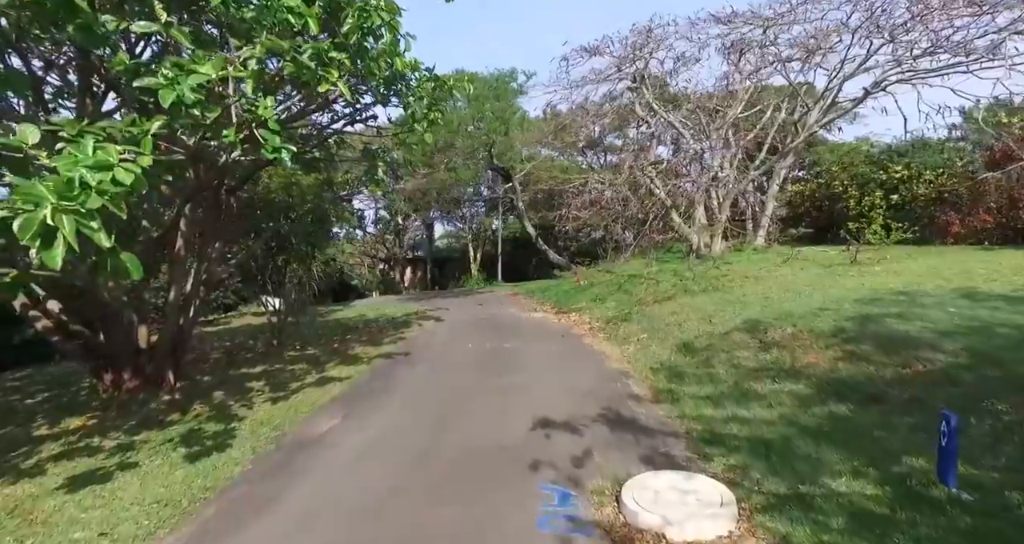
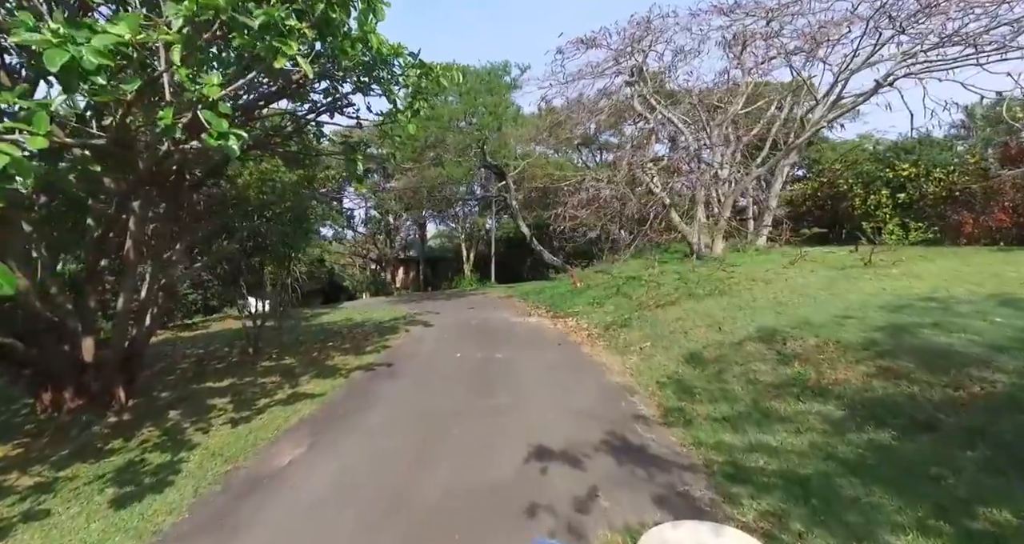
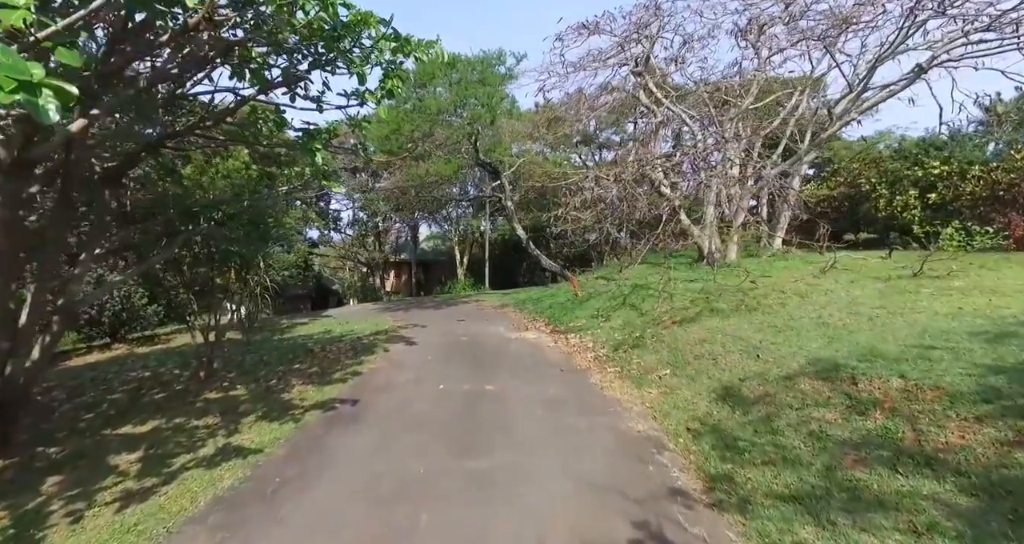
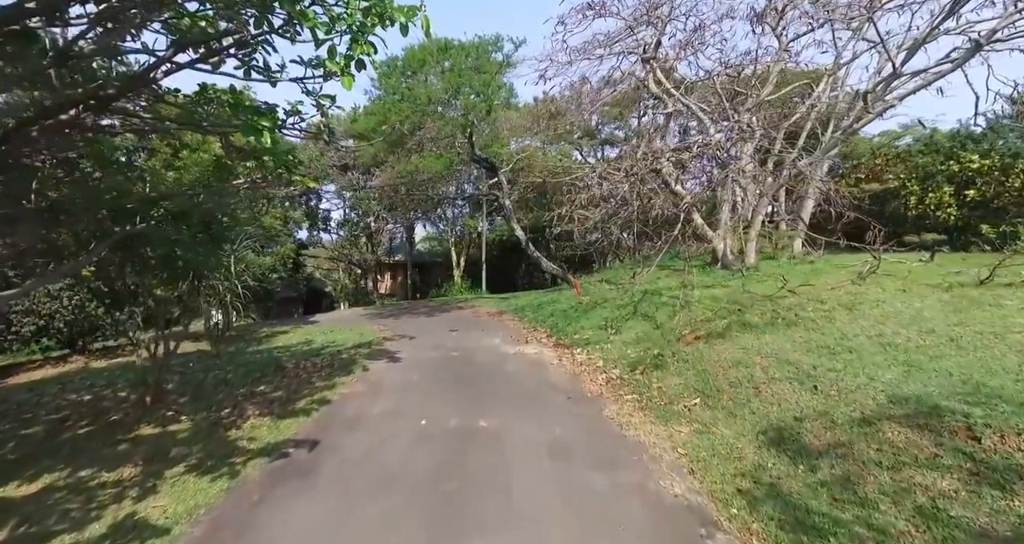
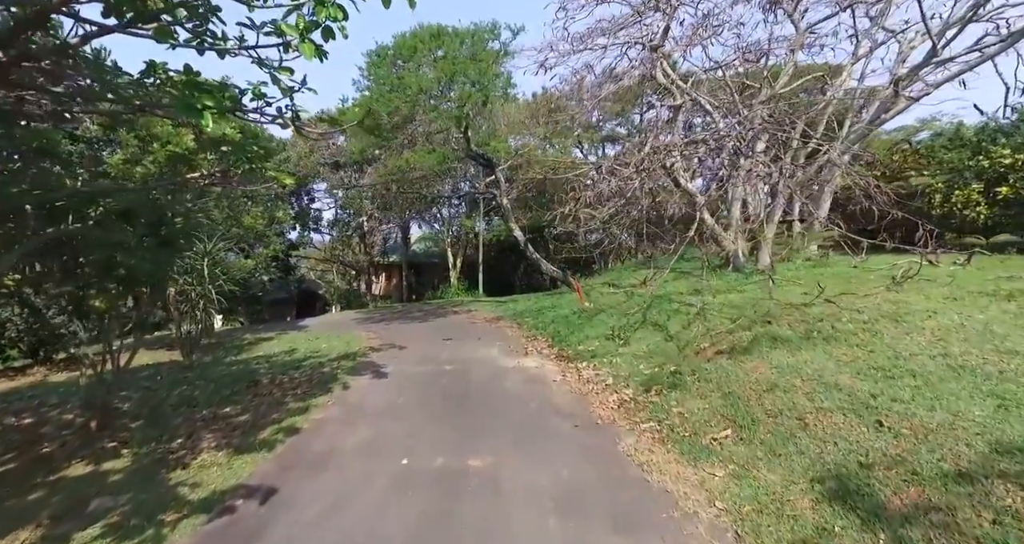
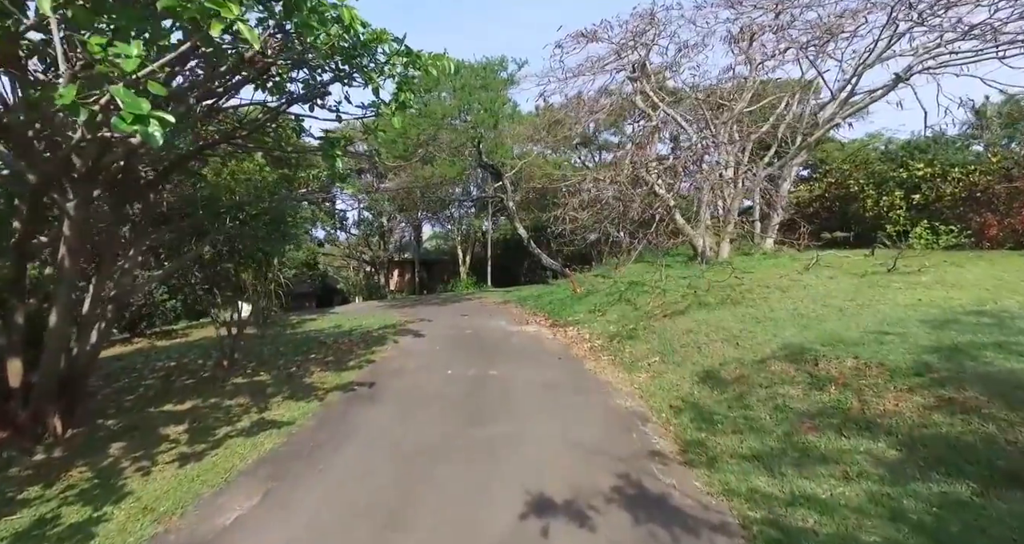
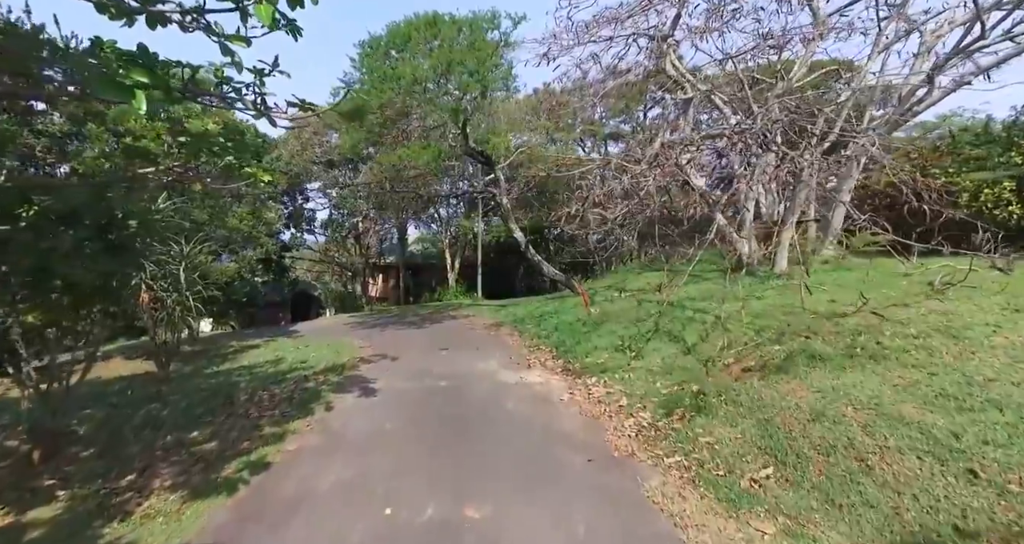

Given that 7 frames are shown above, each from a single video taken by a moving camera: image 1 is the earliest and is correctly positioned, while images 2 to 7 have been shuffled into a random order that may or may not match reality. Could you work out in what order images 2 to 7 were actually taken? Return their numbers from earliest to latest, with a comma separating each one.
2, 6, 3, 4, 5, 7
